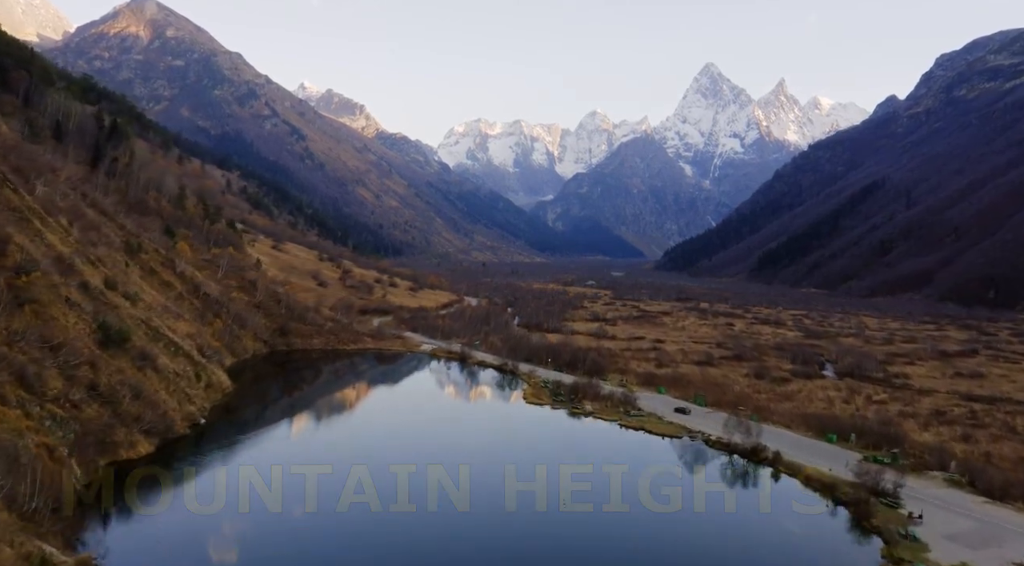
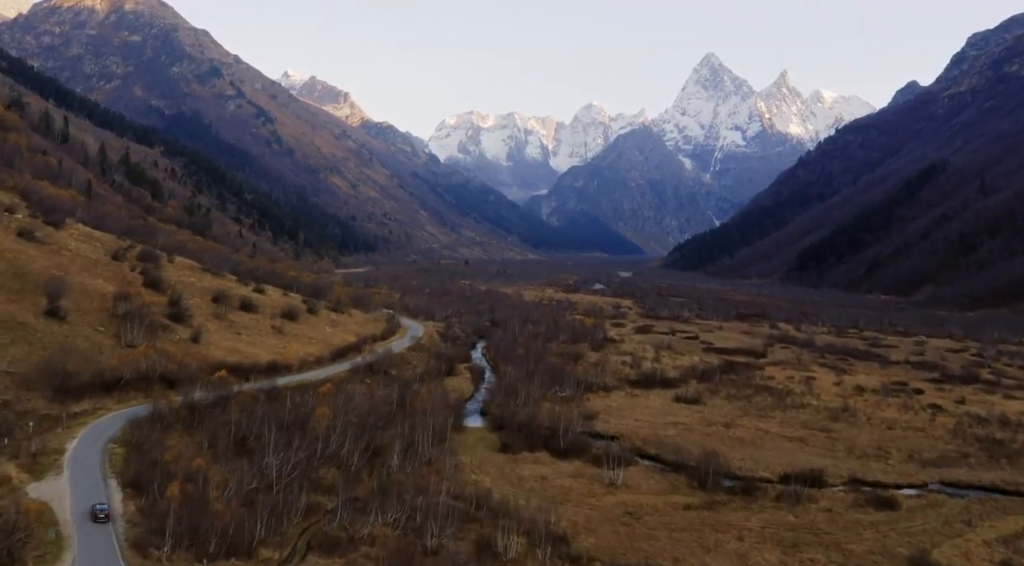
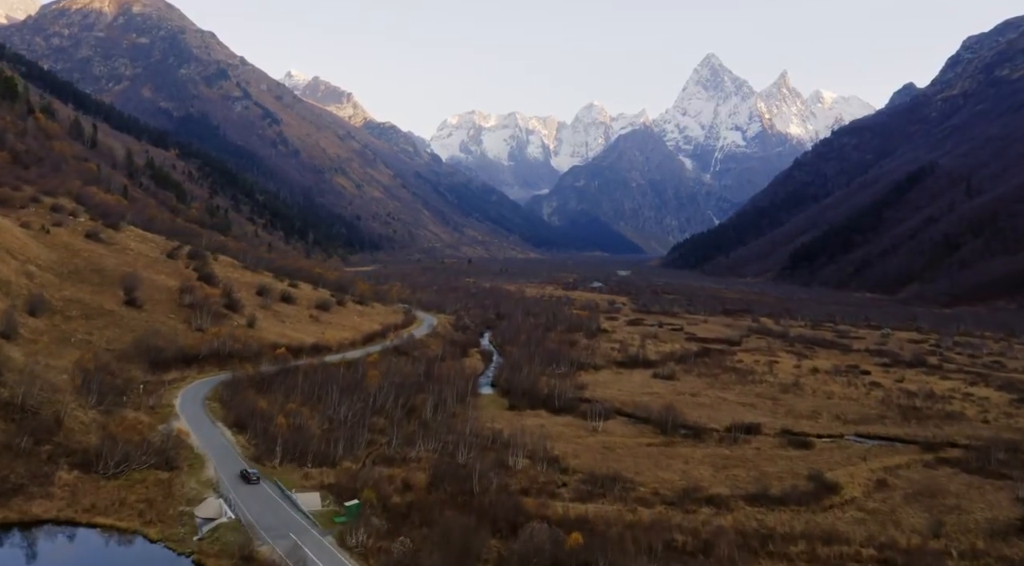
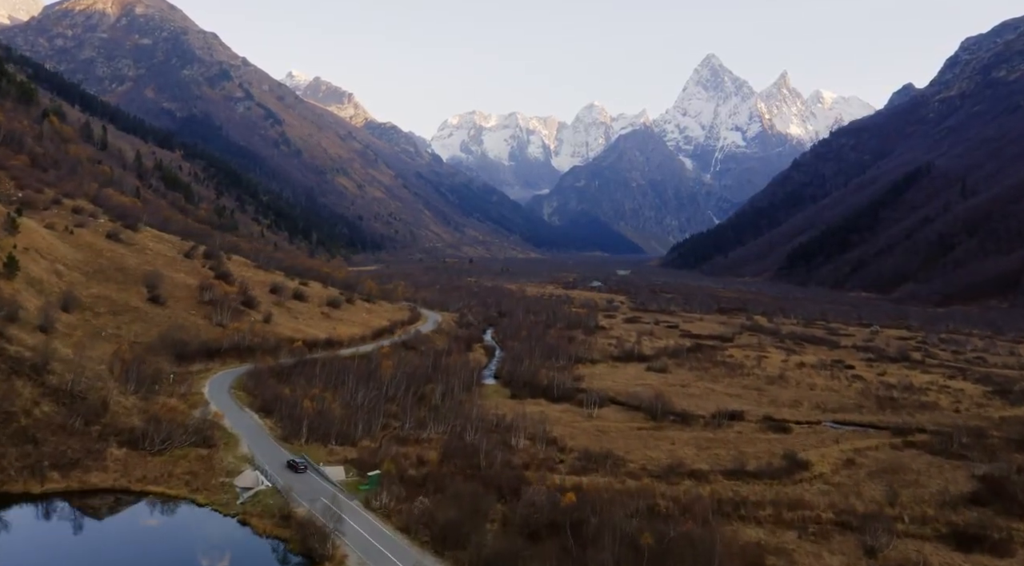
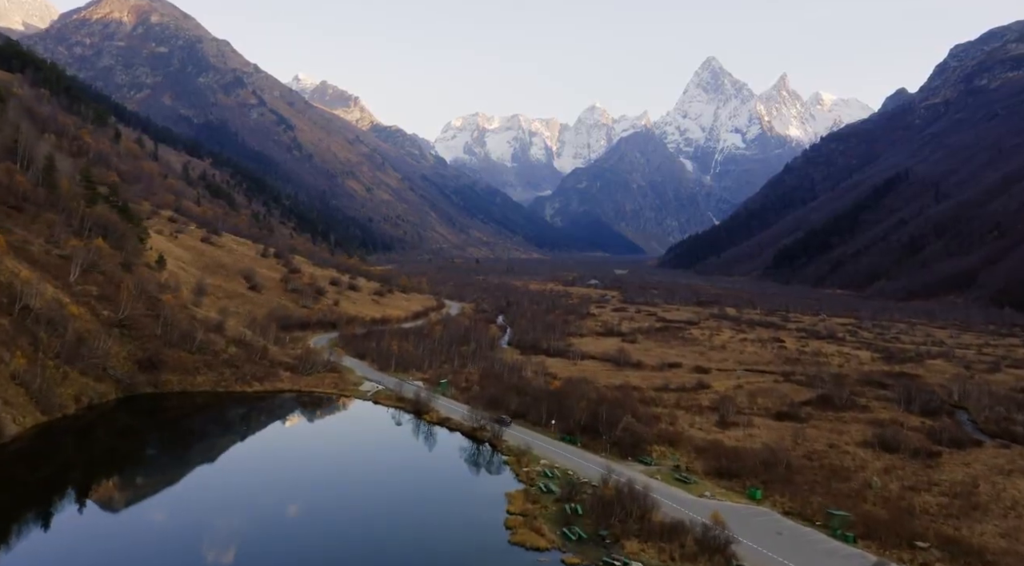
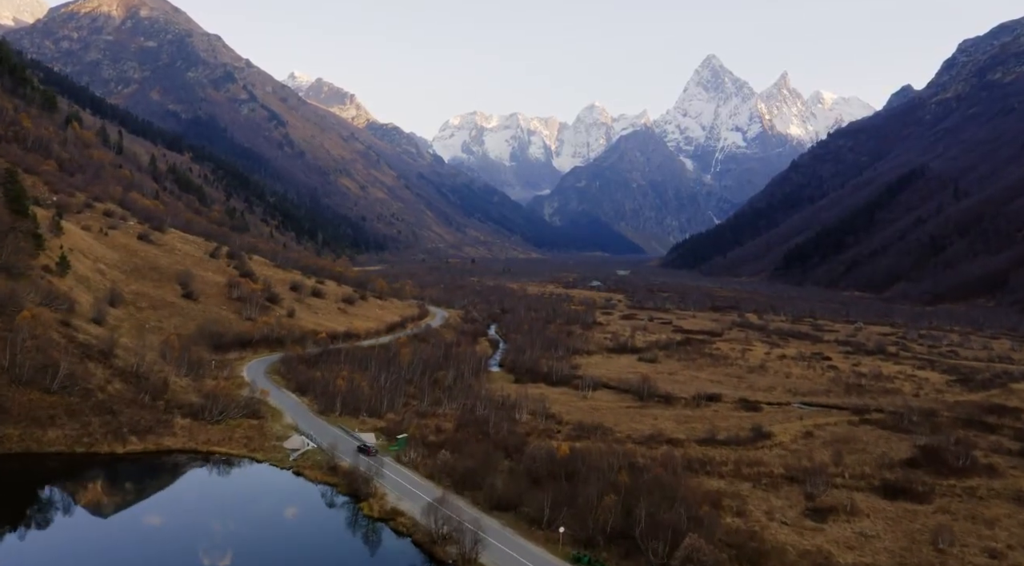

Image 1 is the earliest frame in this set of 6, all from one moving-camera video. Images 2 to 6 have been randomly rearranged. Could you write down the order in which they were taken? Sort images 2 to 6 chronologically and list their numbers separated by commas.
5, 6, 4, 3, 2
